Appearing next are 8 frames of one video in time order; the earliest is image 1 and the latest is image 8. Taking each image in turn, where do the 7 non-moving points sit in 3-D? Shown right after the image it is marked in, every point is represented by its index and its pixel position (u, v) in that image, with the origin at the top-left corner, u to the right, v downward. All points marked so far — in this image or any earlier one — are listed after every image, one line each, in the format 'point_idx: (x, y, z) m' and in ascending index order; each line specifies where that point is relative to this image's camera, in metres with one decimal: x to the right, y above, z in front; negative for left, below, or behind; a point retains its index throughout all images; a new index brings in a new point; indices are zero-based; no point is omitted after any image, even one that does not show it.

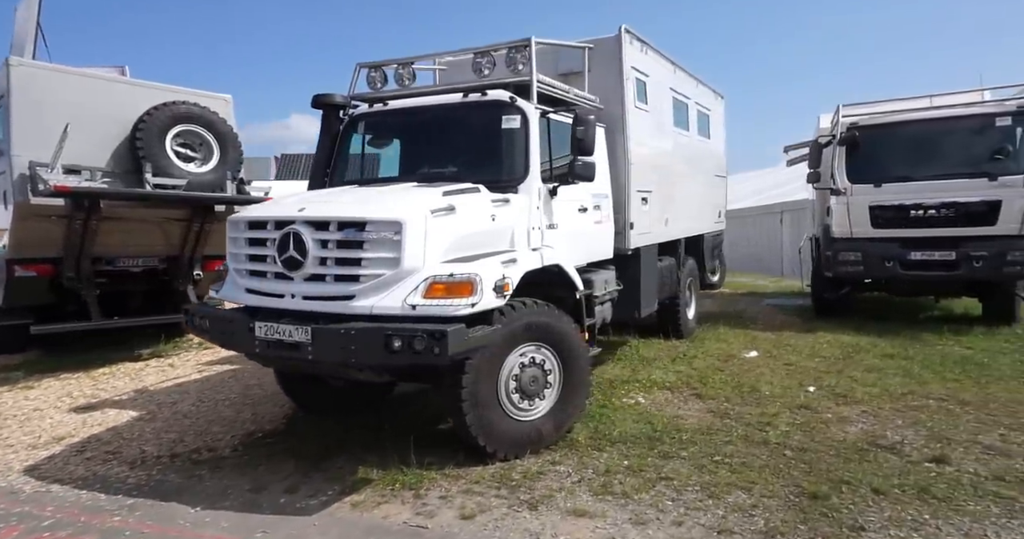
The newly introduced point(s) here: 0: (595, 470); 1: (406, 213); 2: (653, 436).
0: (+0.6, -1.4, +4.4) m
1: (-0.6, +0.3, +4.0) m
2: (+1.1, -1.3, +5.0) m
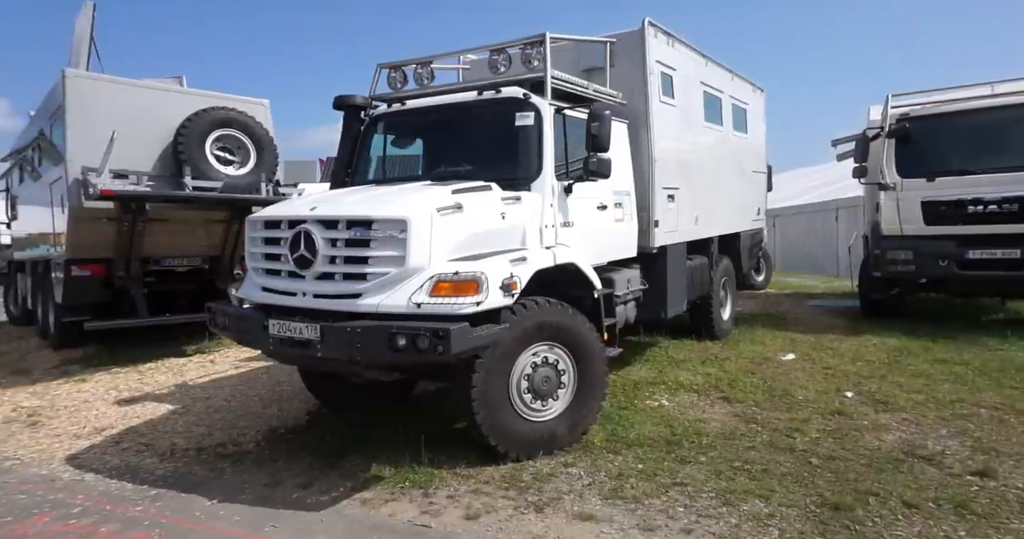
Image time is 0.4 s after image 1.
0: (+0.6, -1.4, +4.3) m
1: (-0.6, +0.4, +4.0) m
2: (+1.2, -1.3, +4.9) m
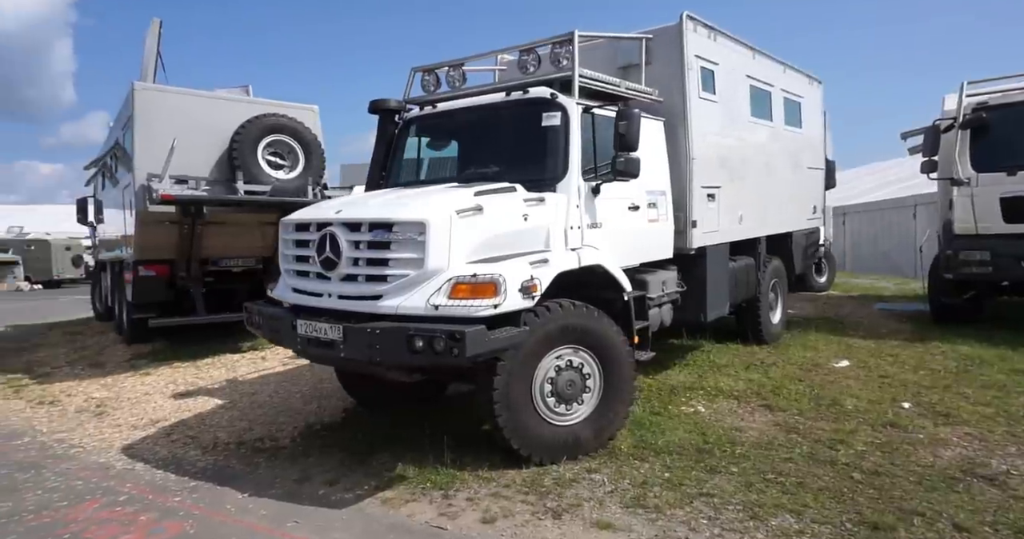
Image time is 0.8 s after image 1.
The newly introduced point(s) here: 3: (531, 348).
0: (+0.8, -1.4, +4.2) m
1: (-0.5, +0.3, +4.0) m
2: (+1.4, -1.3, +4.7) m
3: (+0.1, -0.5, +4.3) m
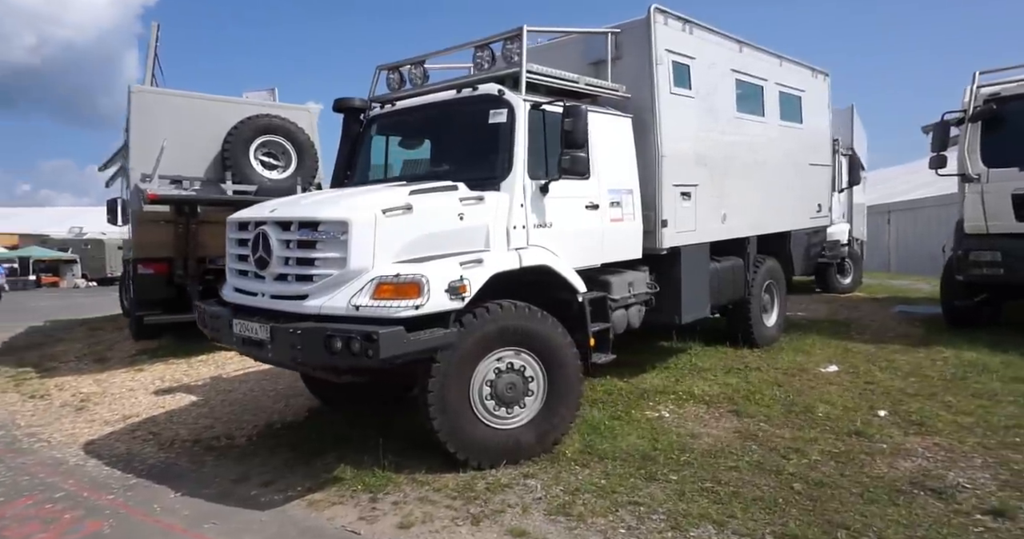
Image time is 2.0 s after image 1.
0: (+0.3, -1.4, +4.1) m
1: (-0.9, +0.3, +3.9) m
2: (+1.0, -1.3, +4.5) m
3: (-0.3, -0.5, +4.2) m
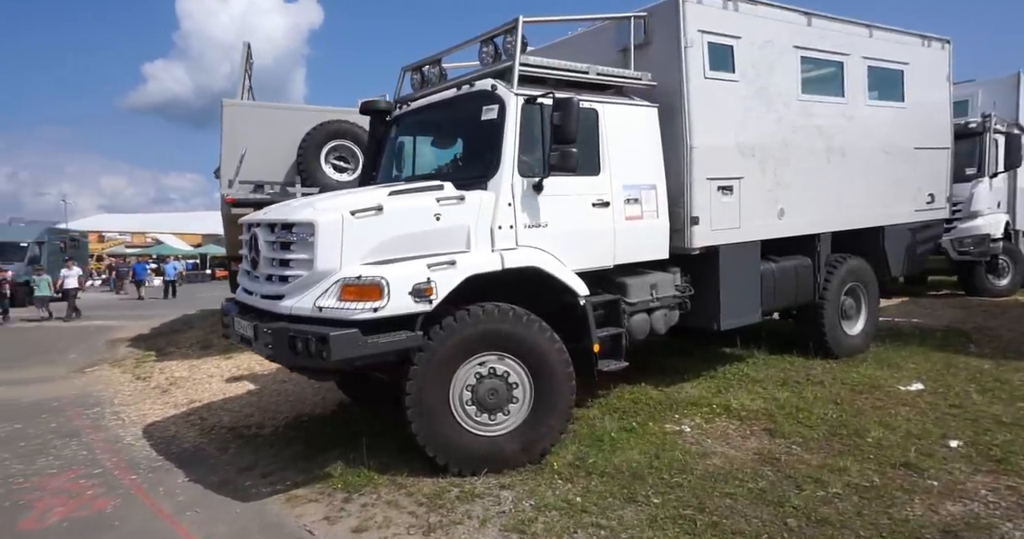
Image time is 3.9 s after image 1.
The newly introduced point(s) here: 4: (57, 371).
0: (+0.1, -1.4, +3.9) m
1: (-1.1, +0.3, +3.9) m
2: (+0.8, -1.3, +4.2) m
3: (-0.4, -0.5, +4.2) m
4: (-7.7, -1.7, +11.0) m
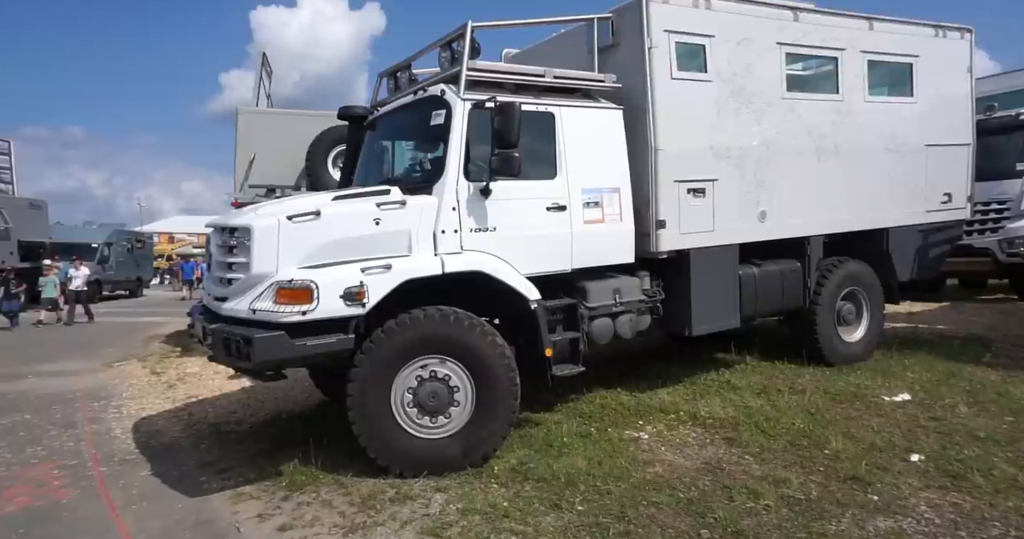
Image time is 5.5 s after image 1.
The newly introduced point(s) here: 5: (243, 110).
0: (-0.3, -1.4, +3.9) m
1: (-1.6, +0.3, +4.1) m
2: (+0.4, -1.3, +4.2) m
3: (-0.9, -0.6, +4.2) m
4: (-7.5, -1.7, +11.6) m
5: (-4.3, +2.5, +10.2) m
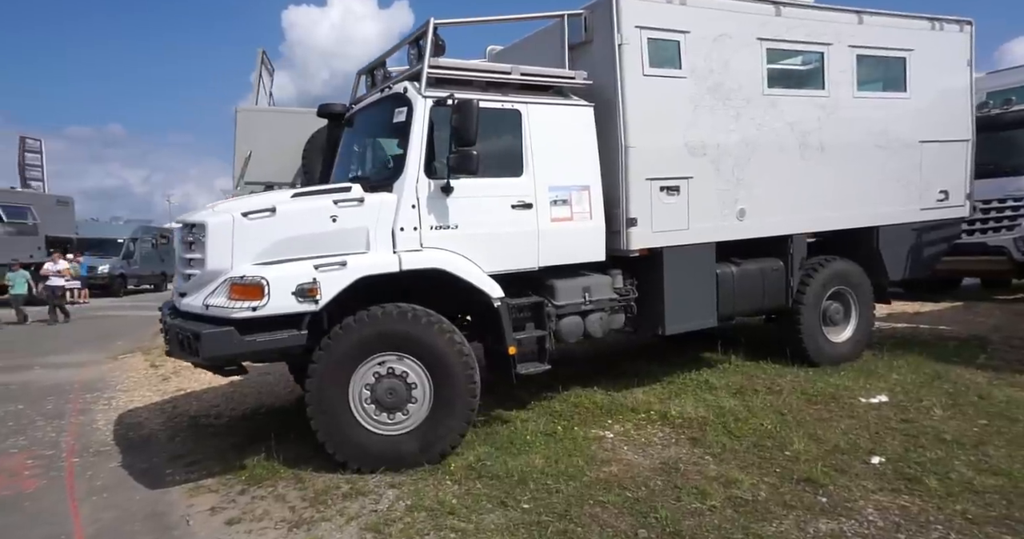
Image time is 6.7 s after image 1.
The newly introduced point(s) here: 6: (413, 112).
0: (-0.6, -1.4, +3.9) m
1: (-1.9, +0.3, +4.1) m
2: (+0.1, -1.3, +4.1) m
3: (-1.2, -0.5, +4.2) m
4: (-7.5, -1.6, +11.9) m
5: (-4.3, +2.6, +10.4) m
6: (-0.7, +1.1, +4.6) m
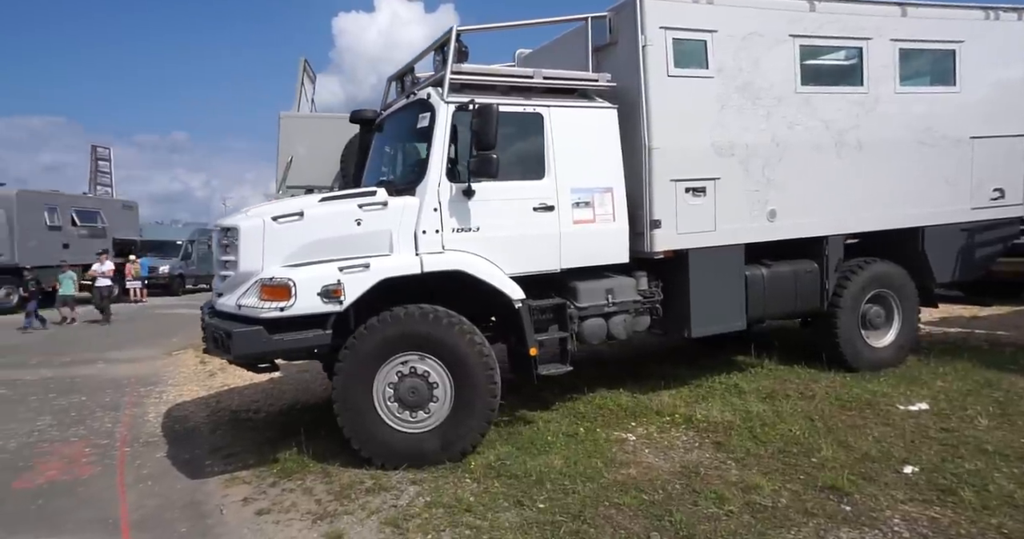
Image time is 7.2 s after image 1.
0: (-0.5, -1.4, +4.0) m
1: (-1.7, +0.3, +4.3) m
2: (+0.2, -1.3, +4.2) m
3: (-1.0, -0.6, +4.4) m
4: (-6.9, -1.6, +12.4) m
5: (-3.8, +2.6, +10.7) m
6: (-0.5, +1.1, +4.7) m
